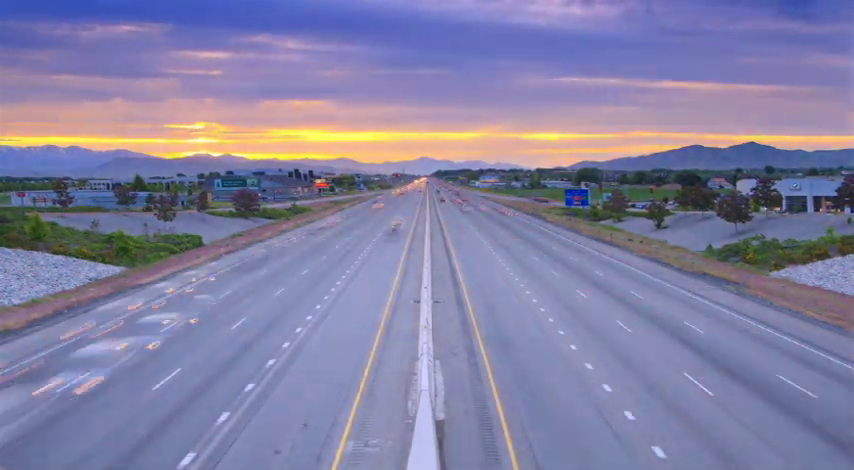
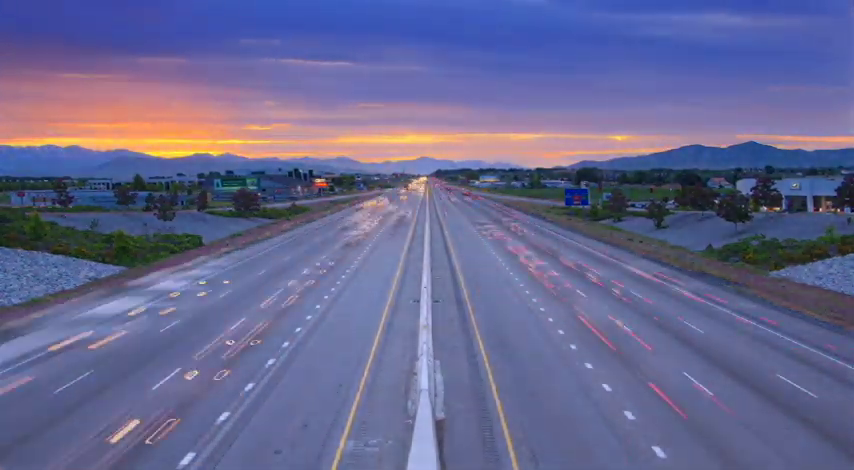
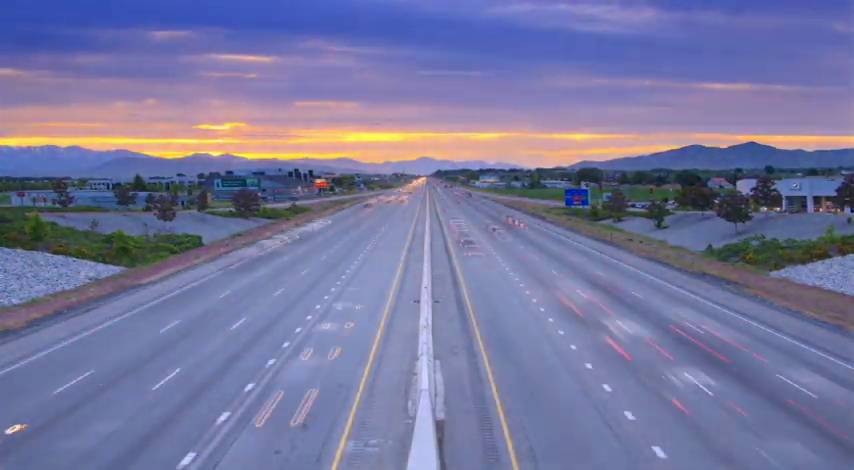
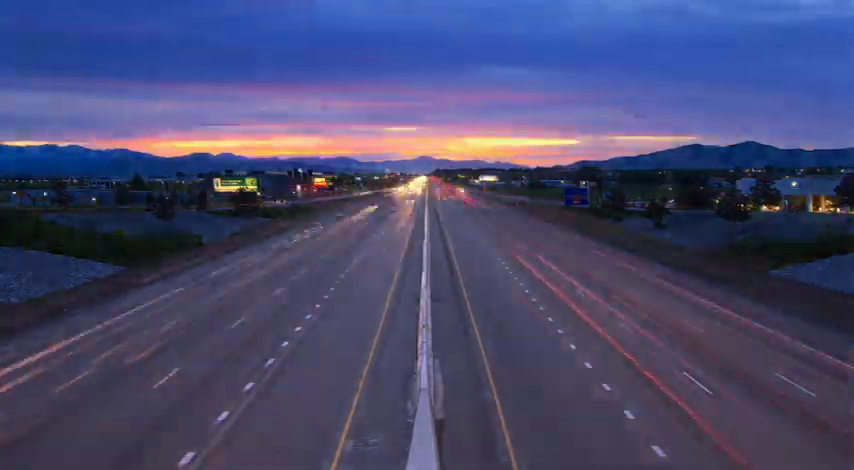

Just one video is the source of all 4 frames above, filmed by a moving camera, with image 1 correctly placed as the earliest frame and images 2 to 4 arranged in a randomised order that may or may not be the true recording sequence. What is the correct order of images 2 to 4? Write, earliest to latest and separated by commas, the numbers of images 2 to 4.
3, 2, 4
